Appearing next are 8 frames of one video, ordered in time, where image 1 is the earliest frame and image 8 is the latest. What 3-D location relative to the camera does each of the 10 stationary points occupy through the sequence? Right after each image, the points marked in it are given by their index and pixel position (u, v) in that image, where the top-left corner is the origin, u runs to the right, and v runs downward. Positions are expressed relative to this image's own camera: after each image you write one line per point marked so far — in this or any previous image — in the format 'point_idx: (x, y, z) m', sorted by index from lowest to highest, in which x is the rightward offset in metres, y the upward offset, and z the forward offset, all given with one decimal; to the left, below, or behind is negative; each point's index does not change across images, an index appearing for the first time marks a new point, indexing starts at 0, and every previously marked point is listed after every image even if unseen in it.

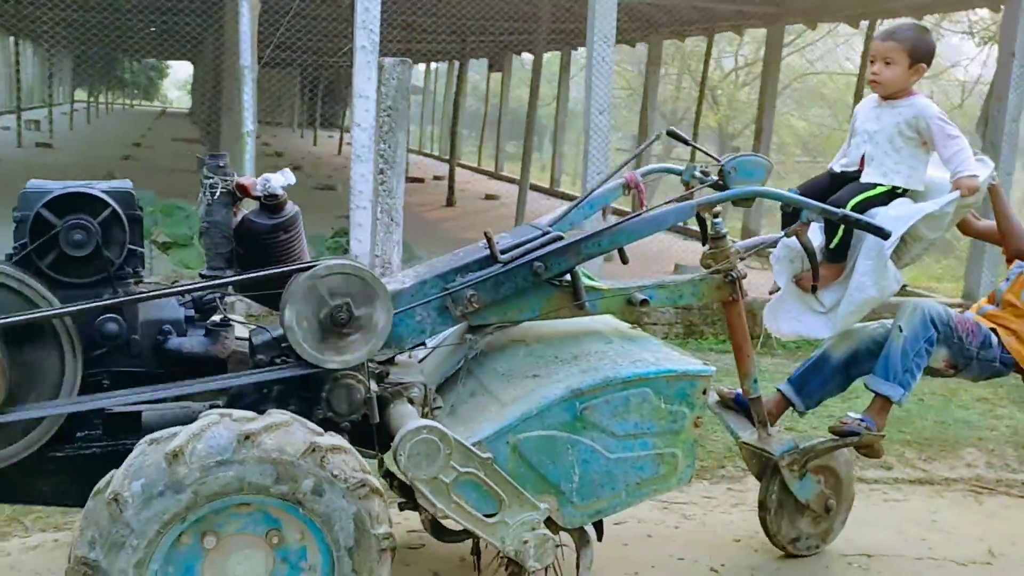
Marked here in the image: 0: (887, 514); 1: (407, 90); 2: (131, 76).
0: (+1.3, -0.9, +4.0) m
1: (-0.5, +1.0, +5.1) m
2: (-7.0, +3.9, +19.0) m
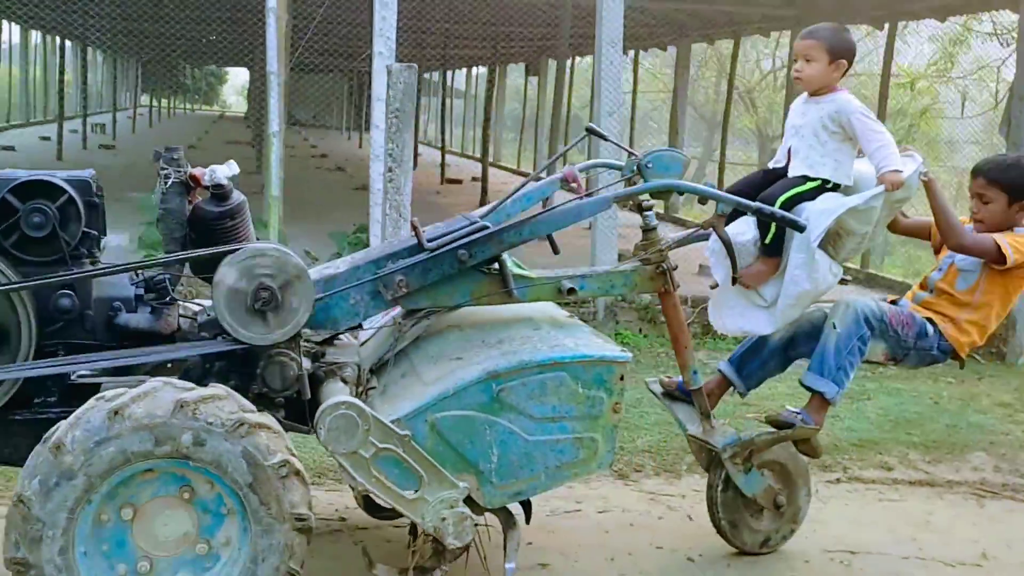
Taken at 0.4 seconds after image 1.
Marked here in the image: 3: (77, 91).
0: (+1.3, -0.9, +4.0) m
1: (-0.5, +1.0, +5.3) m
2: (-6.0, +3.9, +19.6) m
3: (-6.6, +3.0, +15.7) m
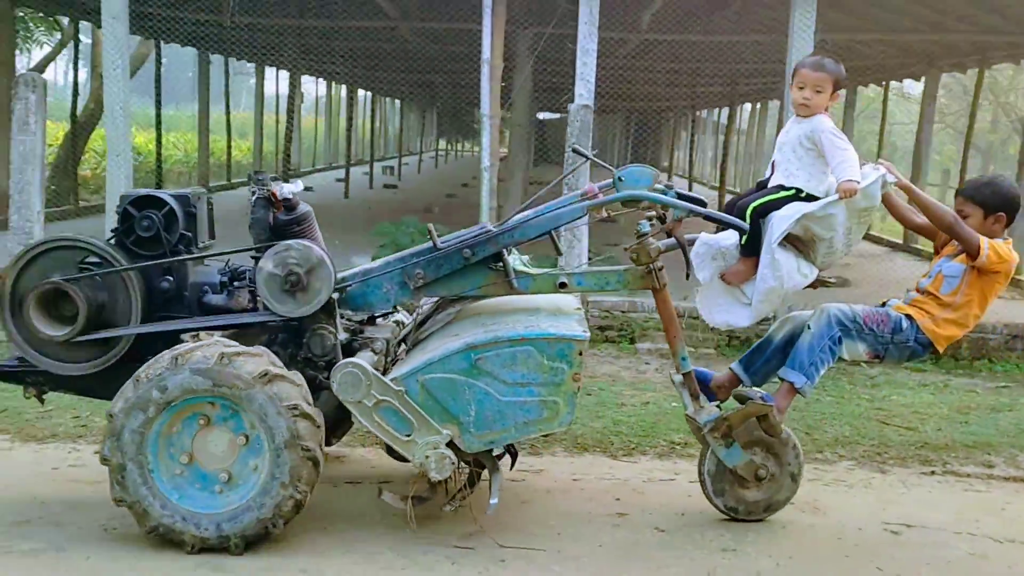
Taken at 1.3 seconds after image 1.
0: (+1.8, -1.0, +4.3) m
1: (+0.5, +0.9, +6.1) m
2: (-0.6, +3.3, +21.4) m
3: (-2.3, +2.6, +17.9) m
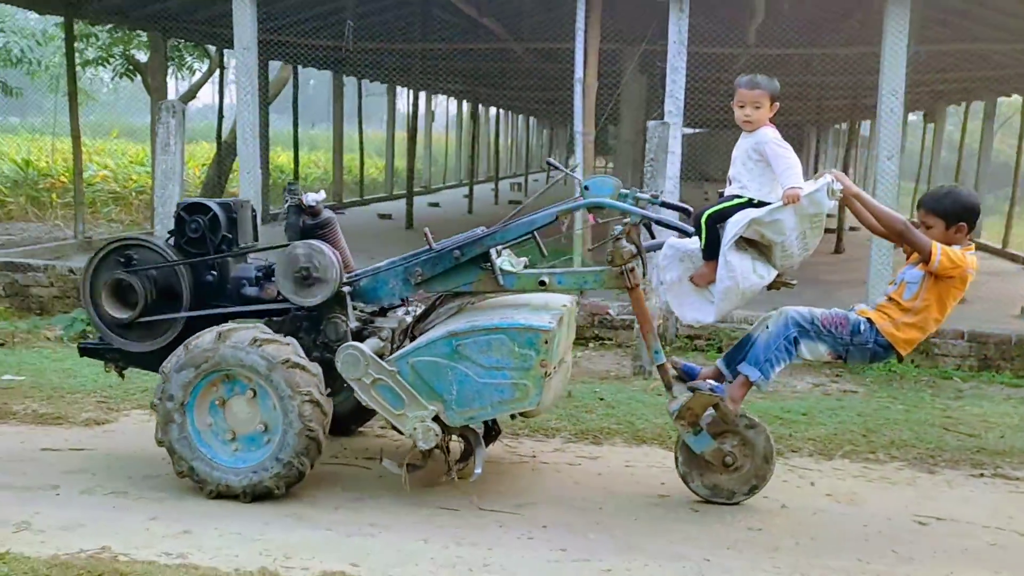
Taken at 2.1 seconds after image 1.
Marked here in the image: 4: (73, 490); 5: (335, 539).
0: (+2.0, -1.0, +4.5) m
1: (+1.0, +0.9, +6.5) m
2: (+2.3, +3.1, +21.8) m
3: (0.0, +2.4, +18.6) m
4: (-1.7, -0.8, +4.1) m
5: (-0.6, -0.9, +3.7) m
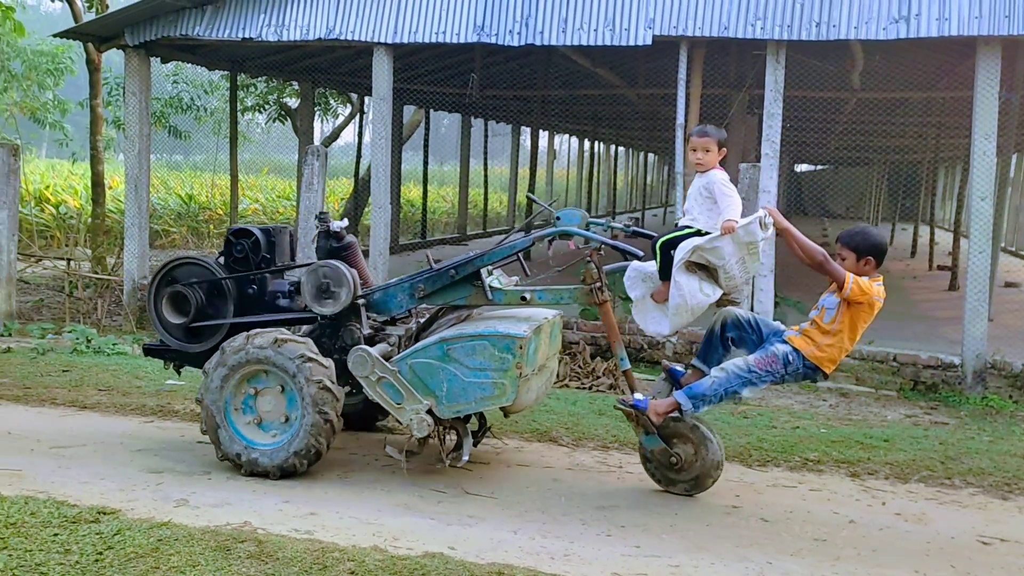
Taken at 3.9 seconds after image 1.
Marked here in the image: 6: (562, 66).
0: (+2.4, -1.2, +4.7) m
1: (+1.7, +0.7, +6.9) m
2: (+4.9, +2.3, +22.0) m
3: (+2.3, +1.8, +19.1) m
4: (-1.4, -0.9, +4.9) m
5: (-0.3, -1.0, +4.3) m
6: (+0.5, +2.2, +10.1) m
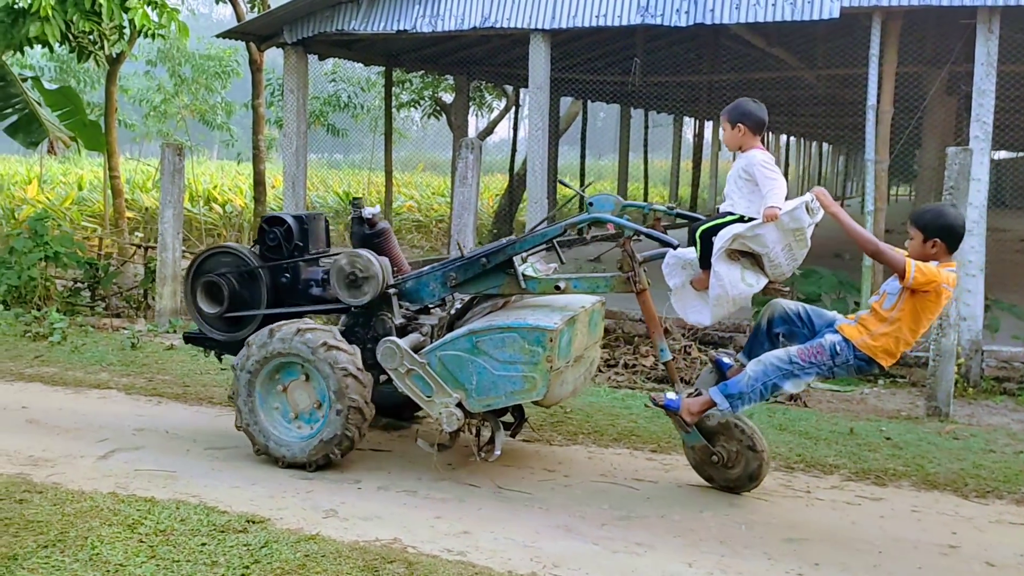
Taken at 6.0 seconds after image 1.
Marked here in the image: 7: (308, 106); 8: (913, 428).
0: (+3.0, -1.2, +3.9) m
1: (+2.7, +0.7, +6.2) m
2: (+8.1, +2.3, +20.7) m
3: (+5.1, +1.8, +18.1) m
4: (-0.6, -0.9, +4.6) m
5: (+0.3, -1.0, +3.9) m
6: (+2.0, +2.2, +9.5) m
7: (-1.9, +1.7, +9.8) m
8: (+2.3, -0.8, +6.1) m
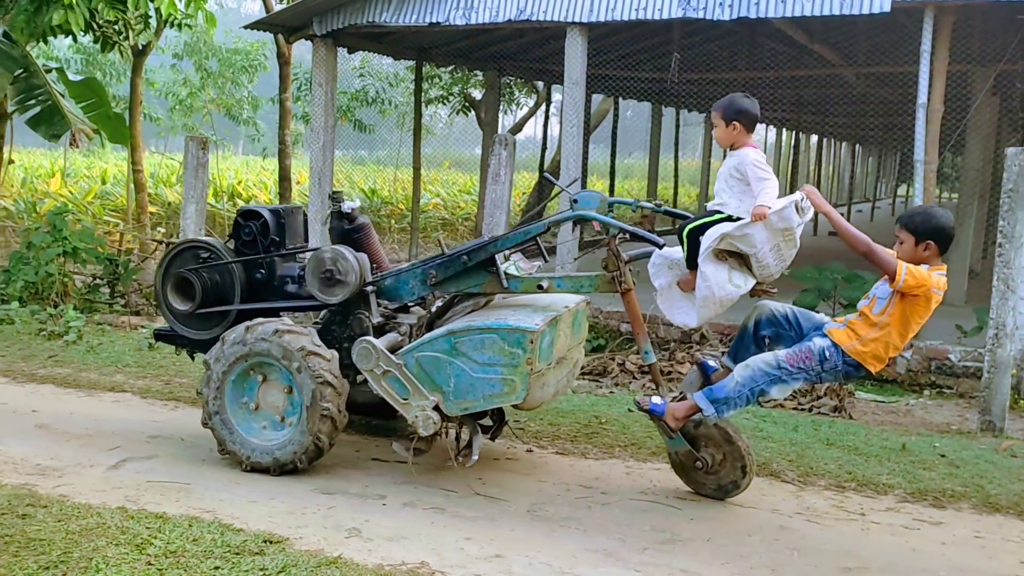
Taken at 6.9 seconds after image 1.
0: (+3.2, -1.3, +3.6) m
1: (+2.9, +0.6, +5.8) m
2: (+8.7, +2.3, +20.2) m
3: (+5.5, +1.8, +17.7) m
4: (-0.5, -0.9, +4.3) m
5: (+0.5, -1.0, +3.6) m
6: (+2.2, +2.1, +9.1) m
7: (-1.6, +1.7, +9.5) m
8: (+2.5, -0.9, +5.7) m
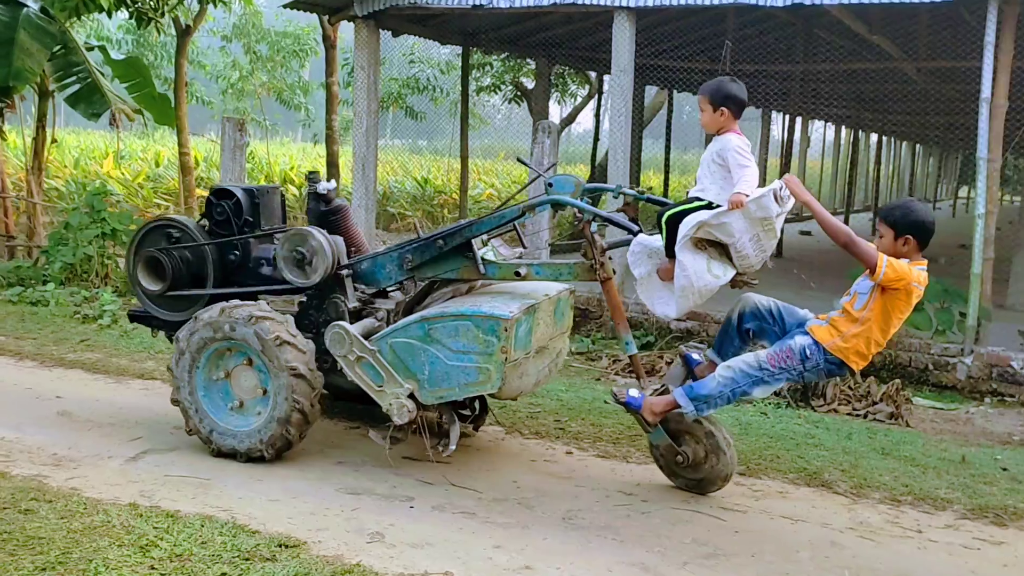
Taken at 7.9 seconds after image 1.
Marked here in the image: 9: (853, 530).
0: (+3.2, -1.3, +3.2) m
1: (+3.1, +0.6, +5.5) m
2: (+9.6, +2.2, +19.5) m
3: (+6.4, +1.8, +17.2) m
4: (-0.3, -0.9, +4.1) m
5: (+0.5, -1.0, +3.3) m
6: (+2.7, +2.1, +8.8) m
7: (-1.2, +1.8, +9.4) m
8: (+2.7, -0.9, +5.4) m
9: (+1.4, -1.0, +4.2) m
